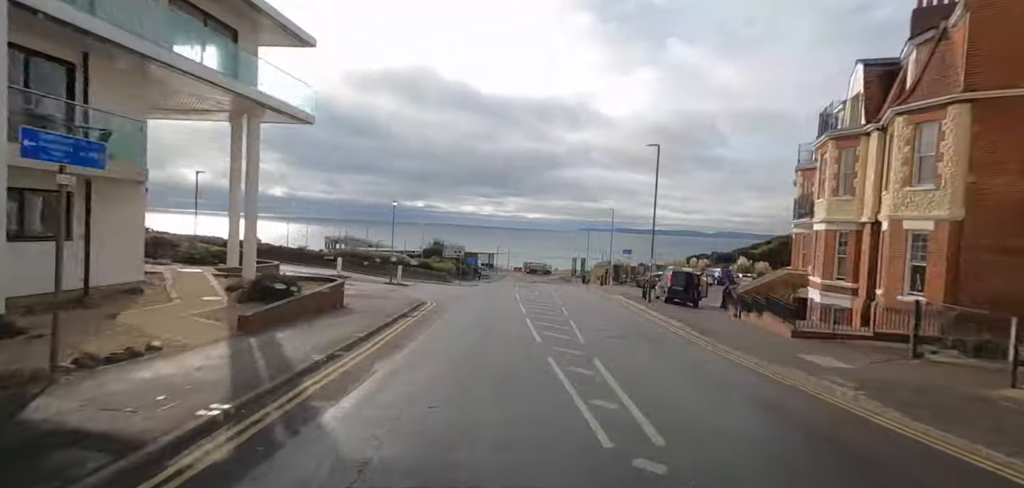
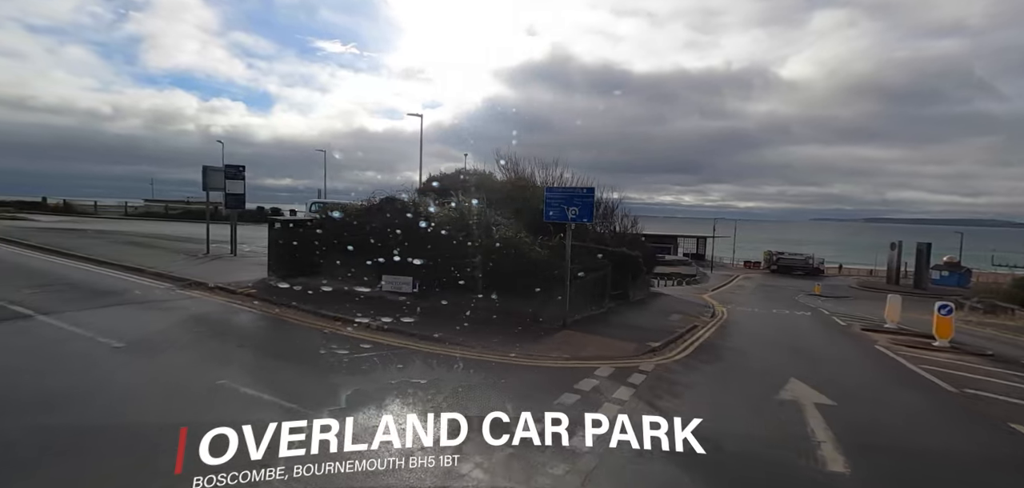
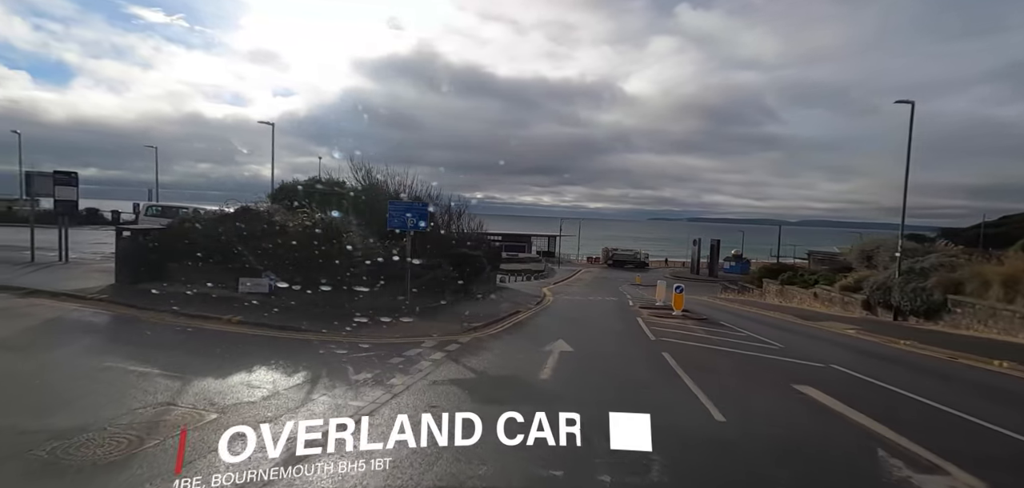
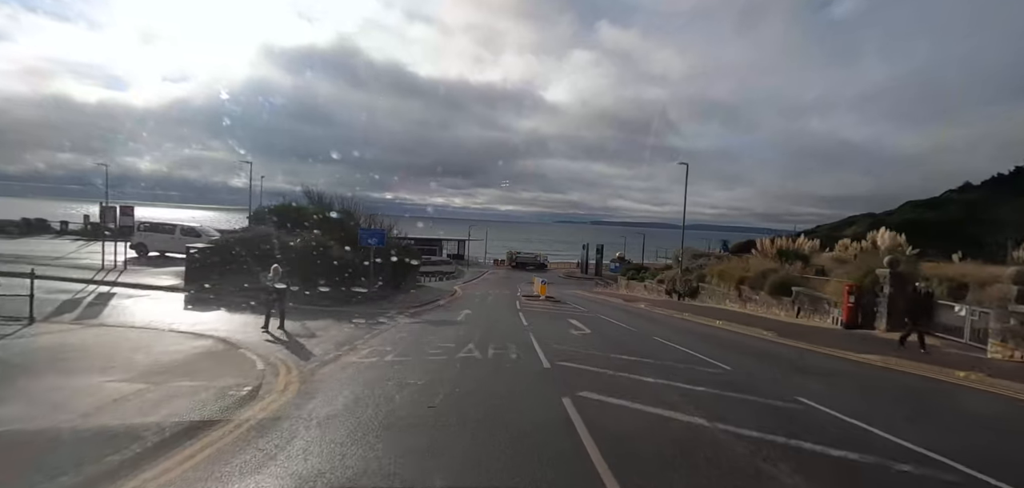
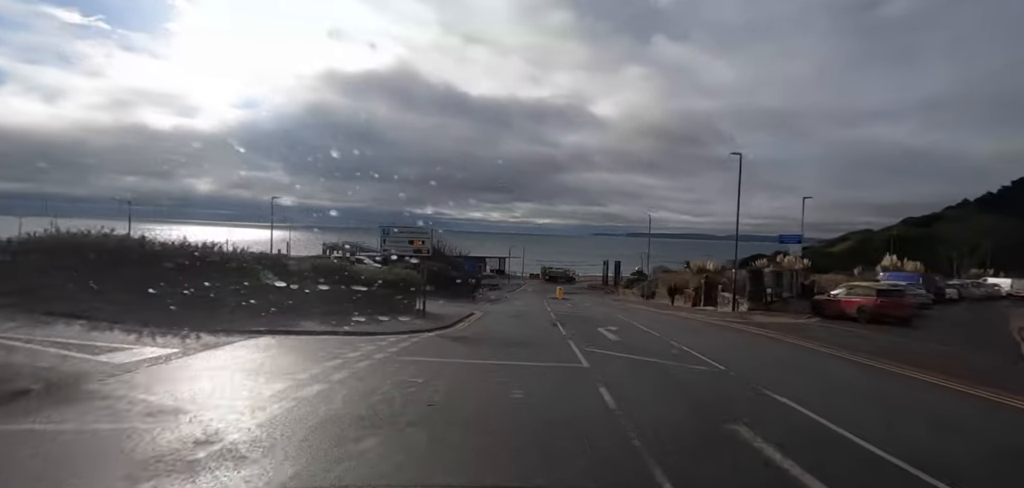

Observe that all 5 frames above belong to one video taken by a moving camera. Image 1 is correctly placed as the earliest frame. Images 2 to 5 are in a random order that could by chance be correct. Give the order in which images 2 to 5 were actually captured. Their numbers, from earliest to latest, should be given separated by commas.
5, 4, 3, 2
